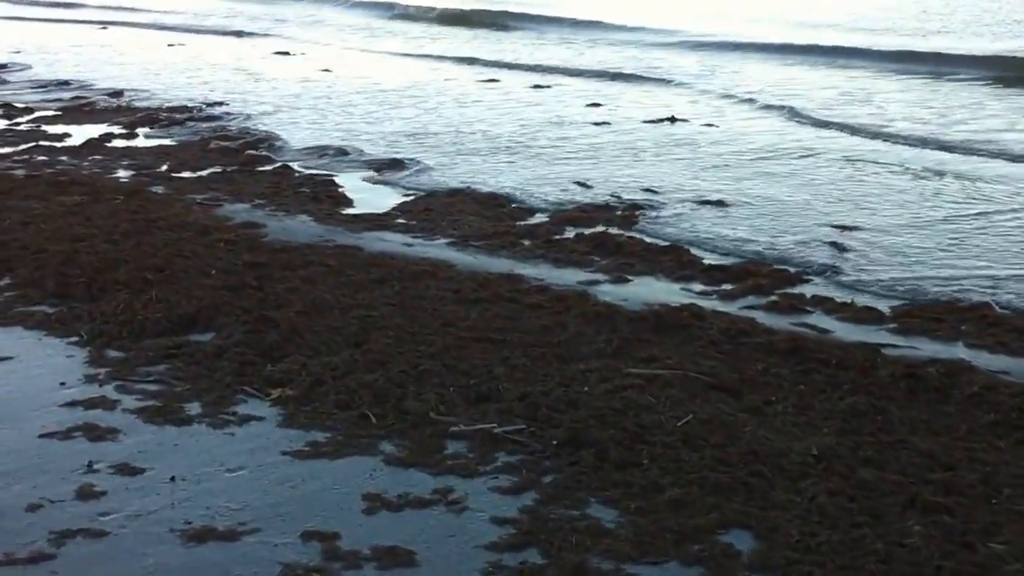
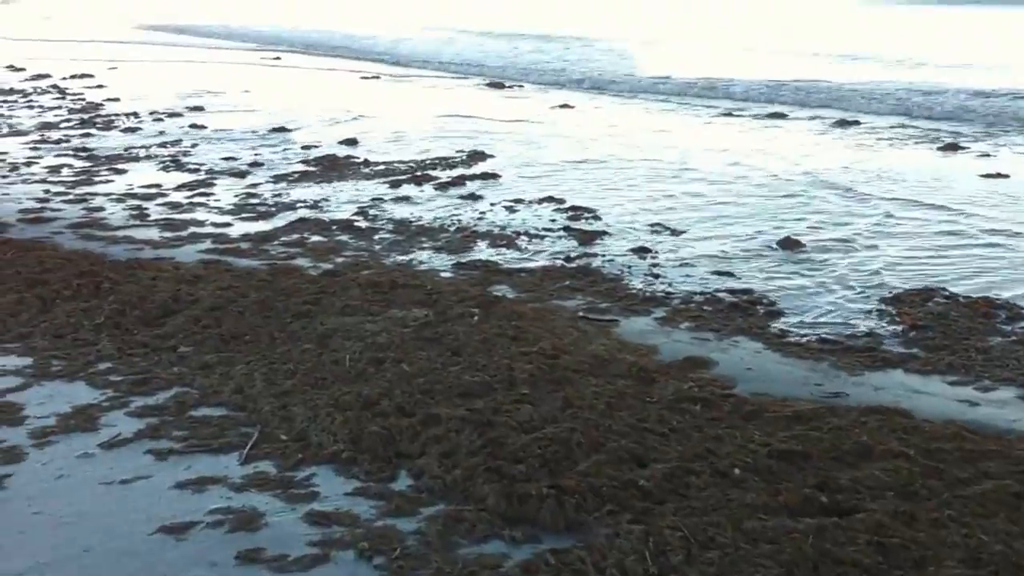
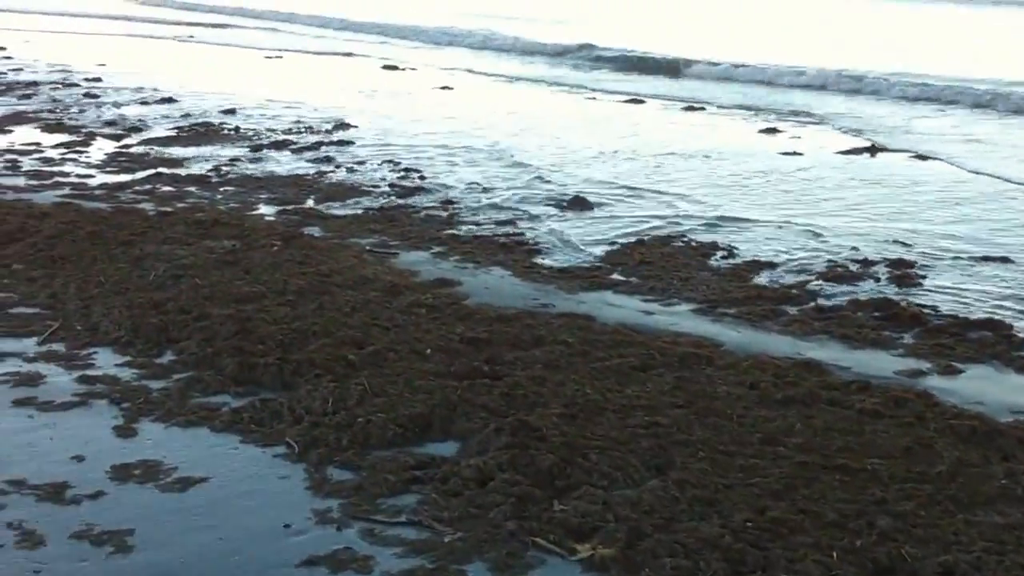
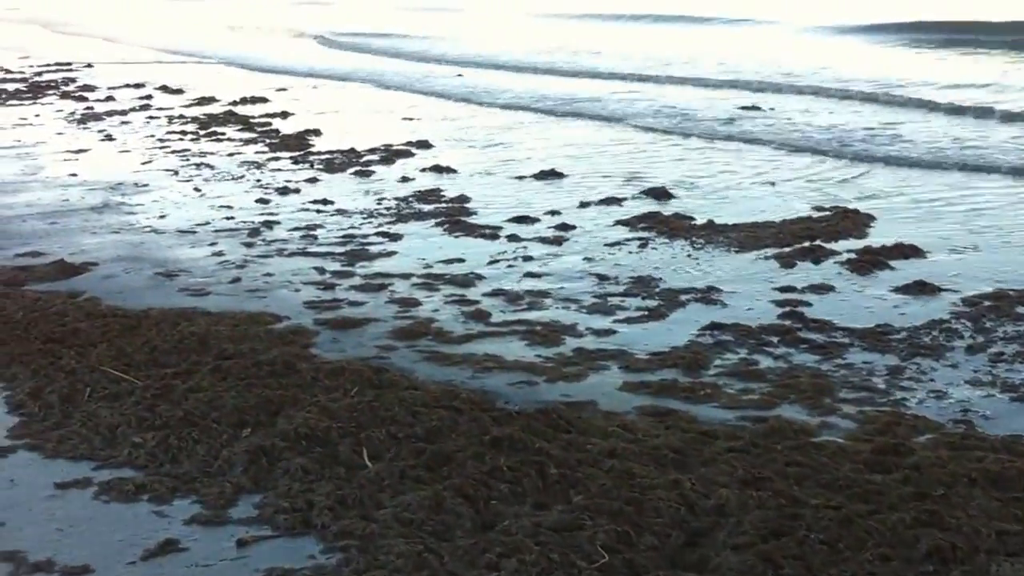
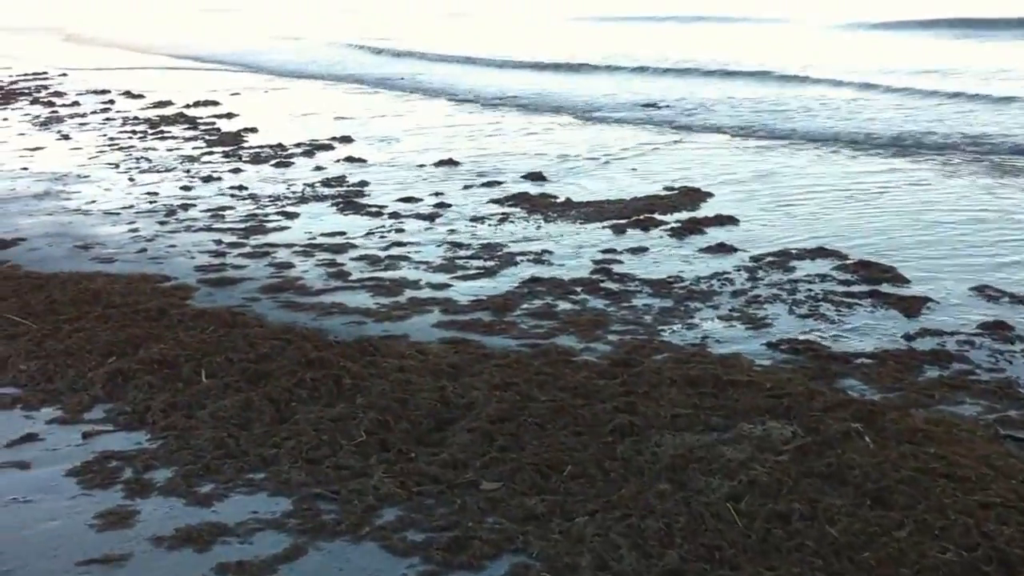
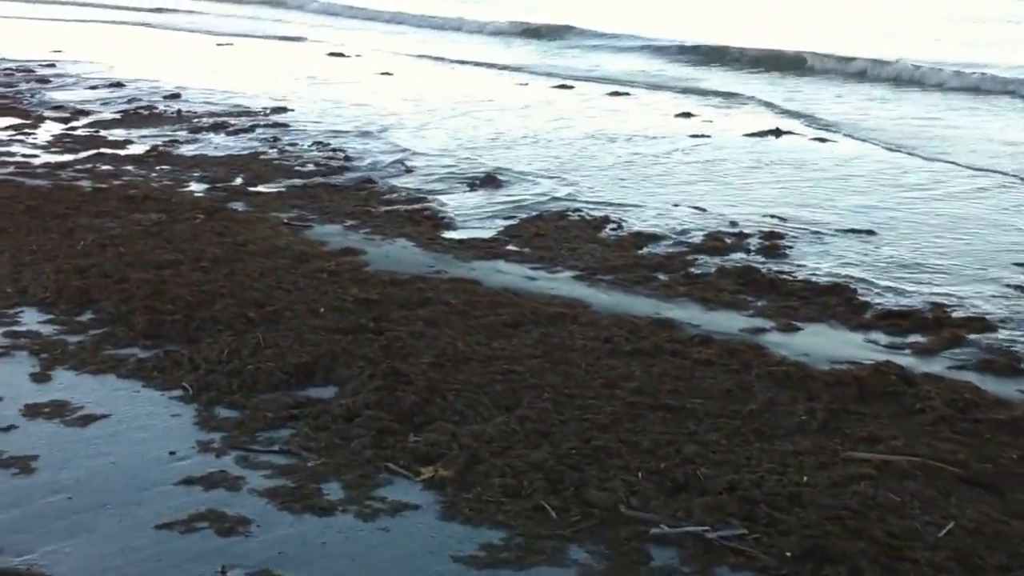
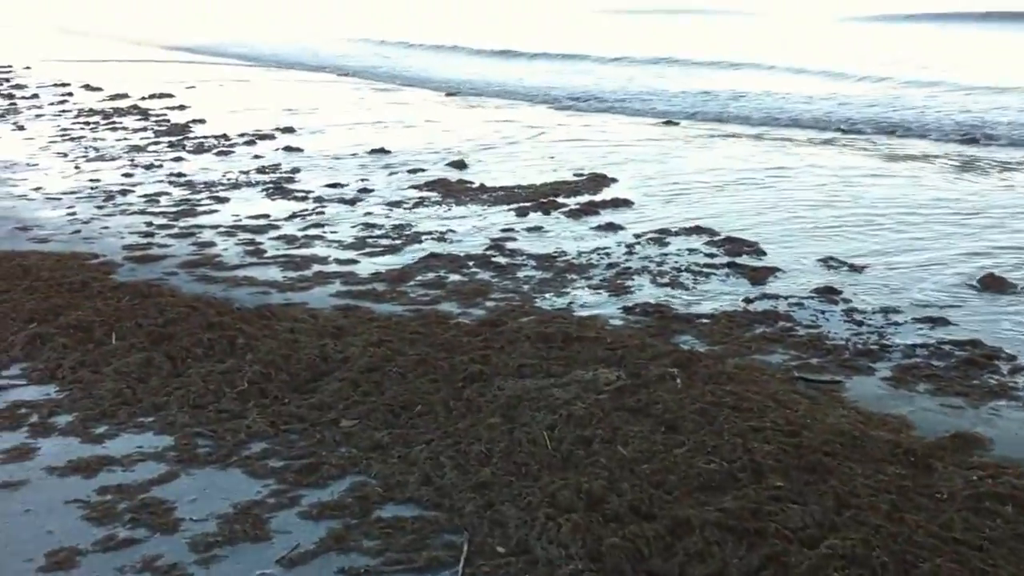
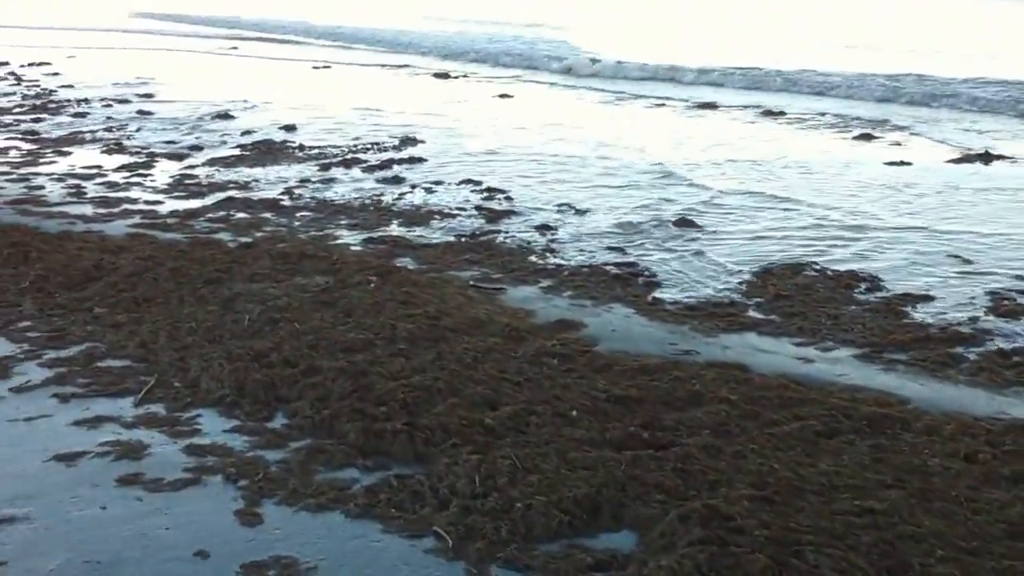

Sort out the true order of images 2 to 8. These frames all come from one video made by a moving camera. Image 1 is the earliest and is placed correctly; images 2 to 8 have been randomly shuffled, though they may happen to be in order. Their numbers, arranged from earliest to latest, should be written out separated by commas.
6, 3, 8, 2, 7, 5, 4
